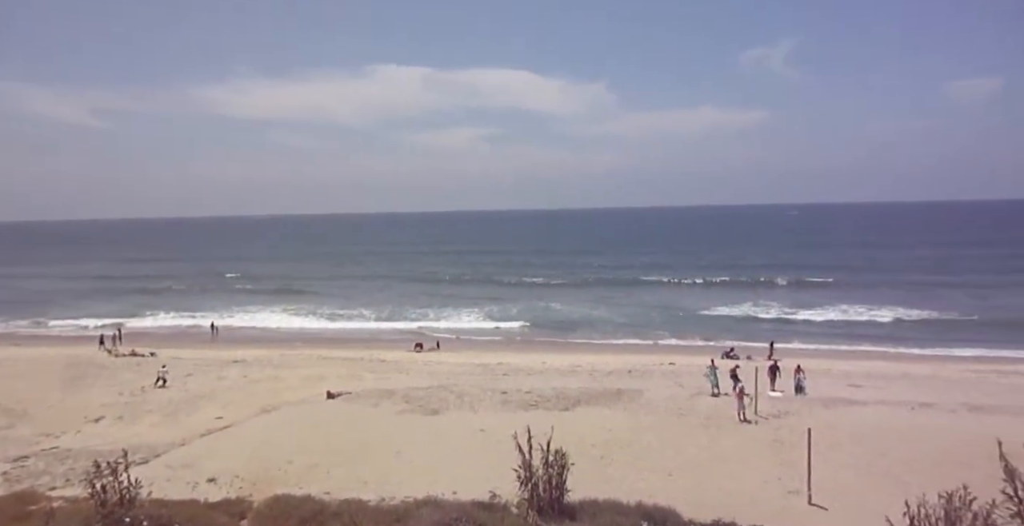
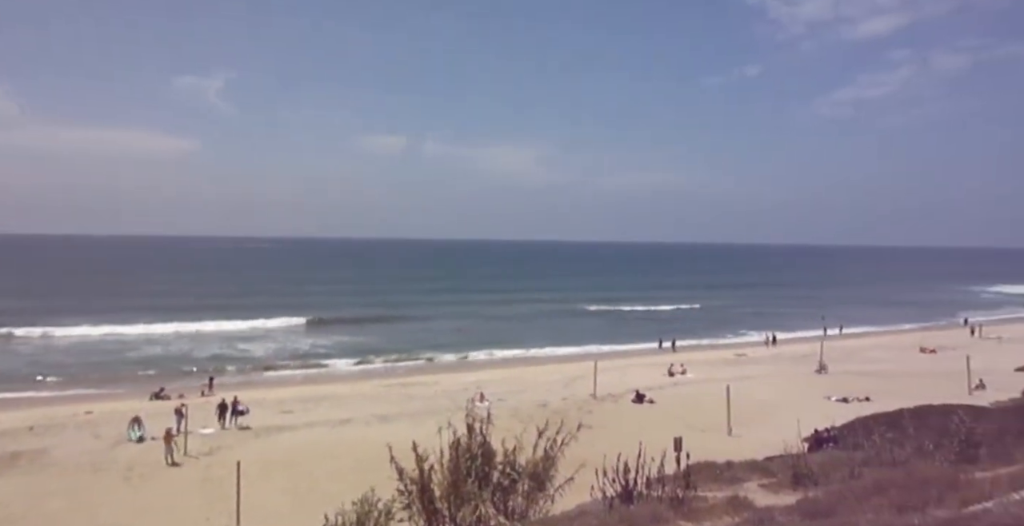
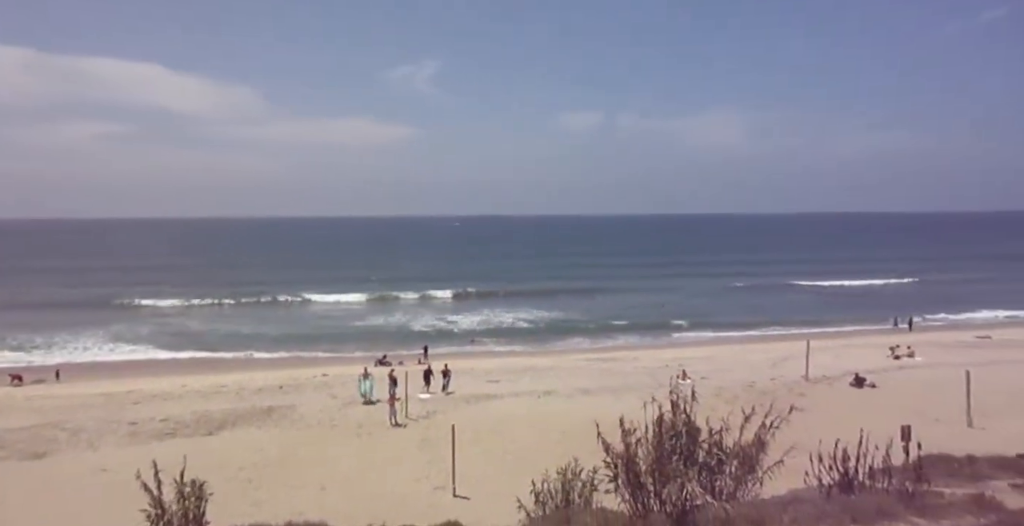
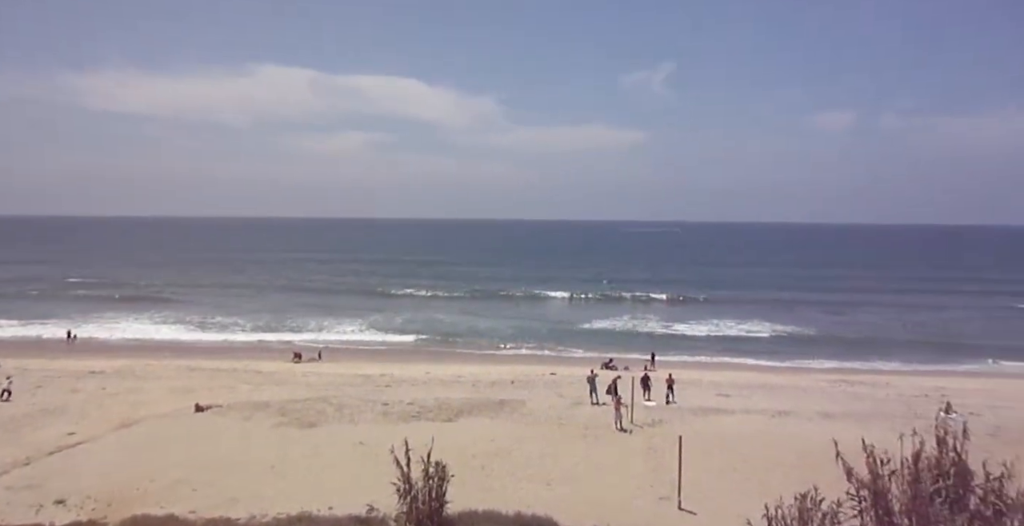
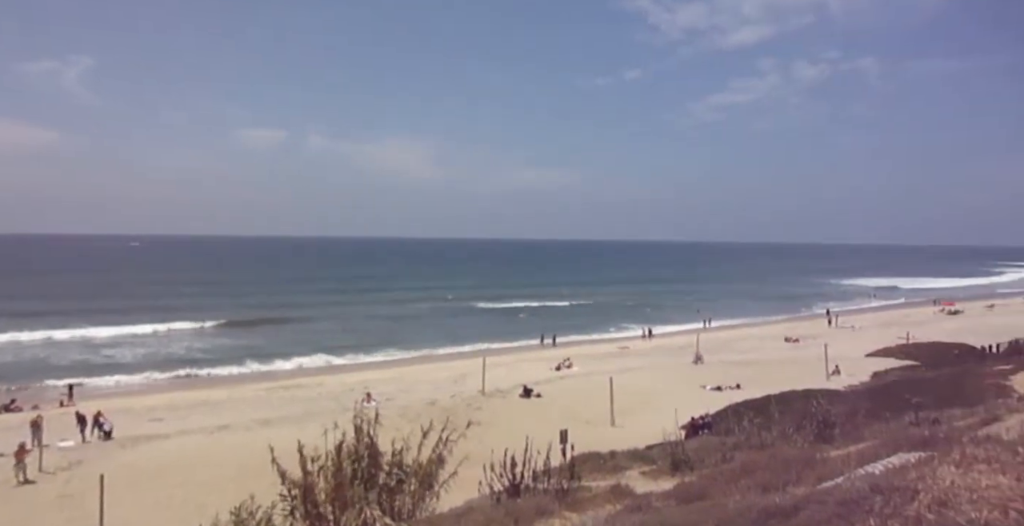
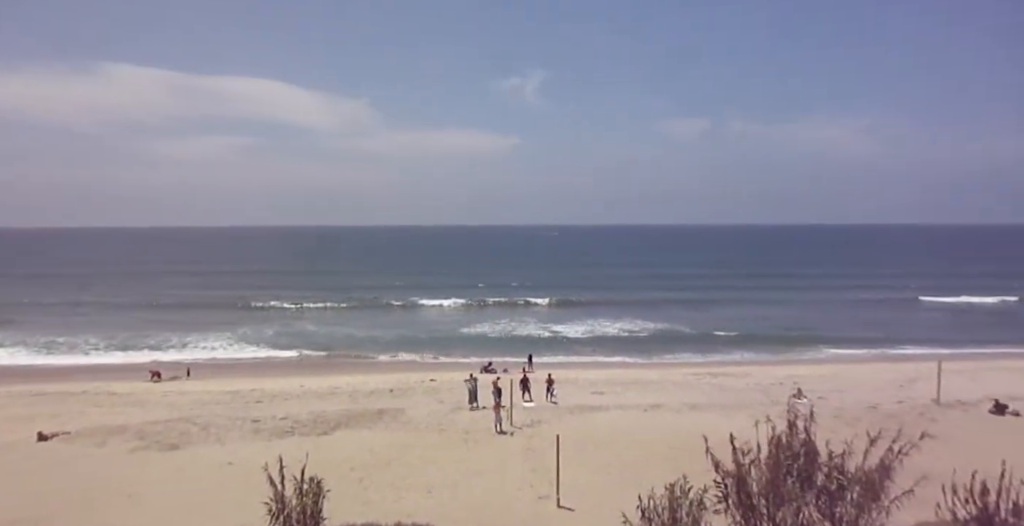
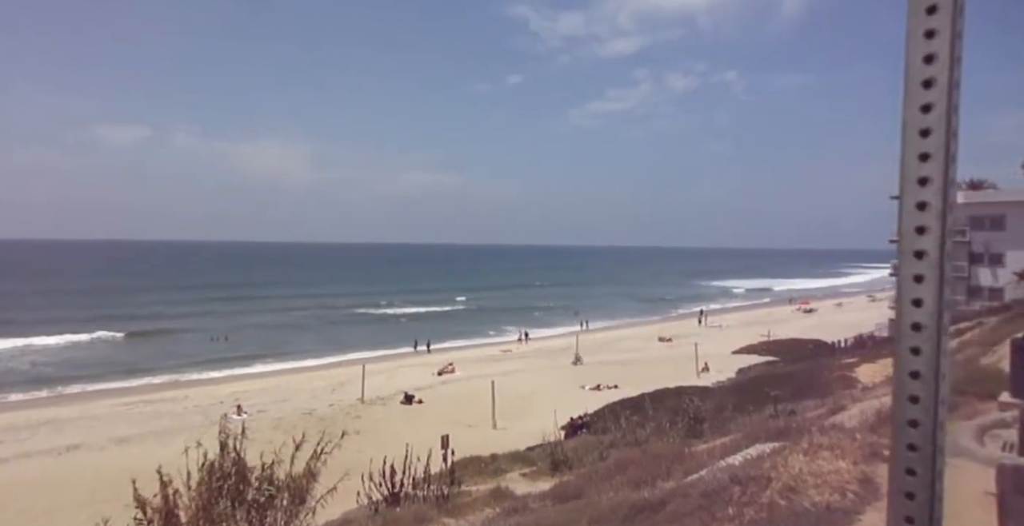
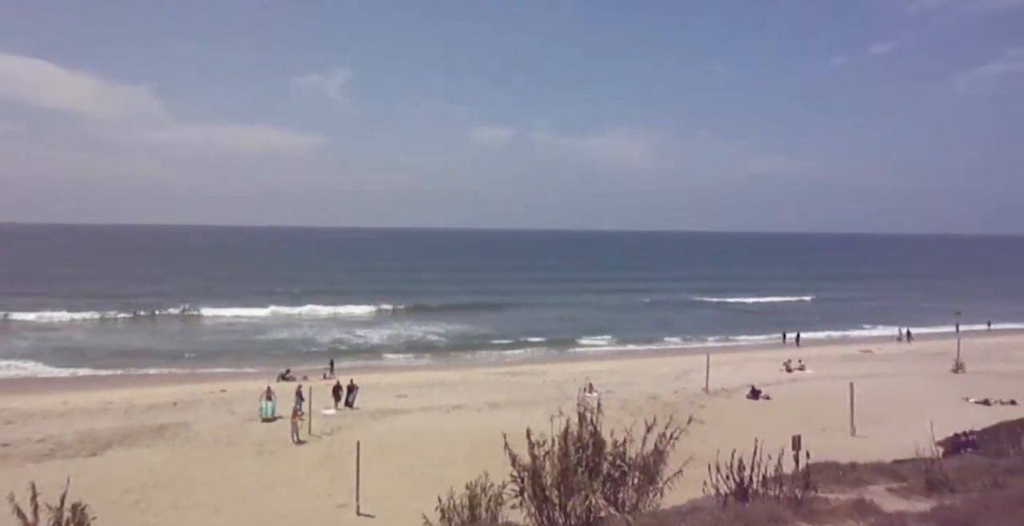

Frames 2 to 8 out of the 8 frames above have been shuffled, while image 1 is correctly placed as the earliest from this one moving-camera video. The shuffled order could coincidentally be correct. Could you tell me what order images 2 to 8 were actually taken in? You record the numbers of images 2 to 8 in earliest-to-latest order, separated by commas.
4, 6, 3, 8, 2, 5, 7
